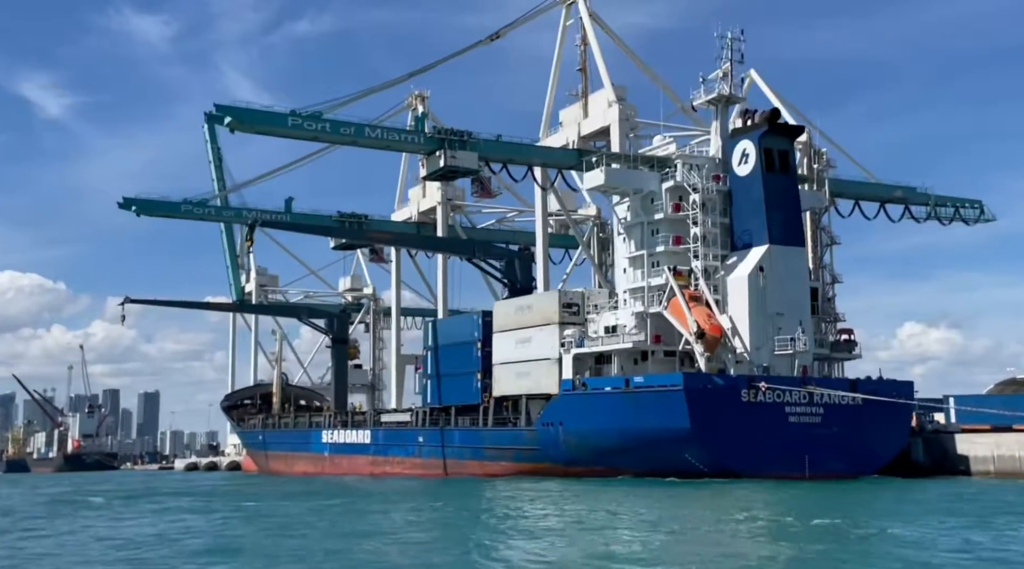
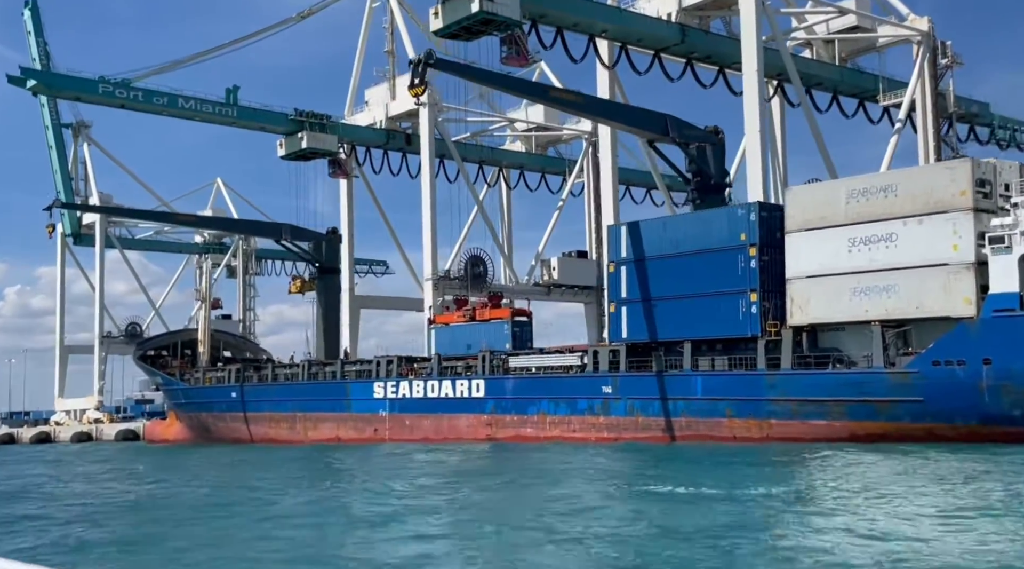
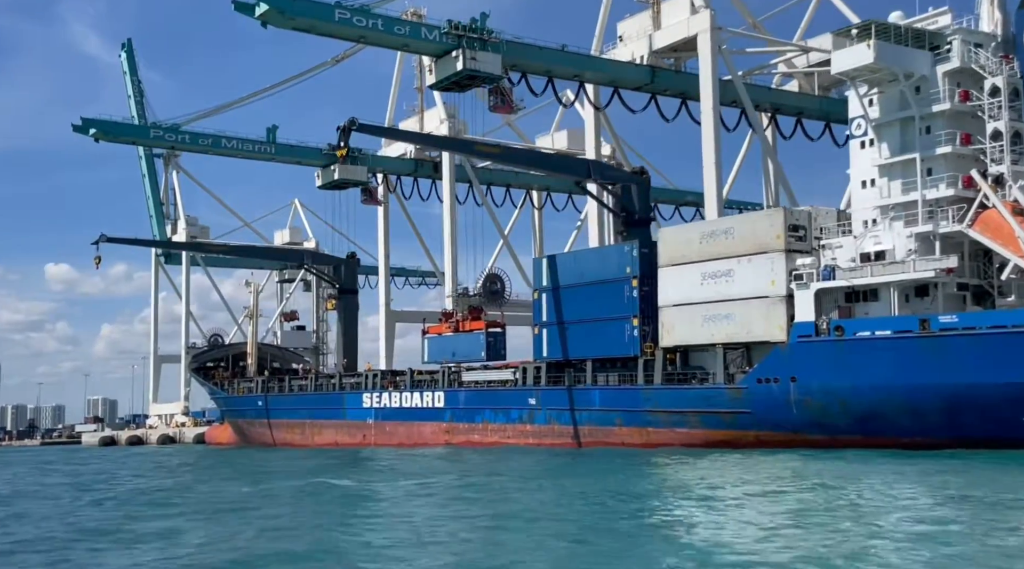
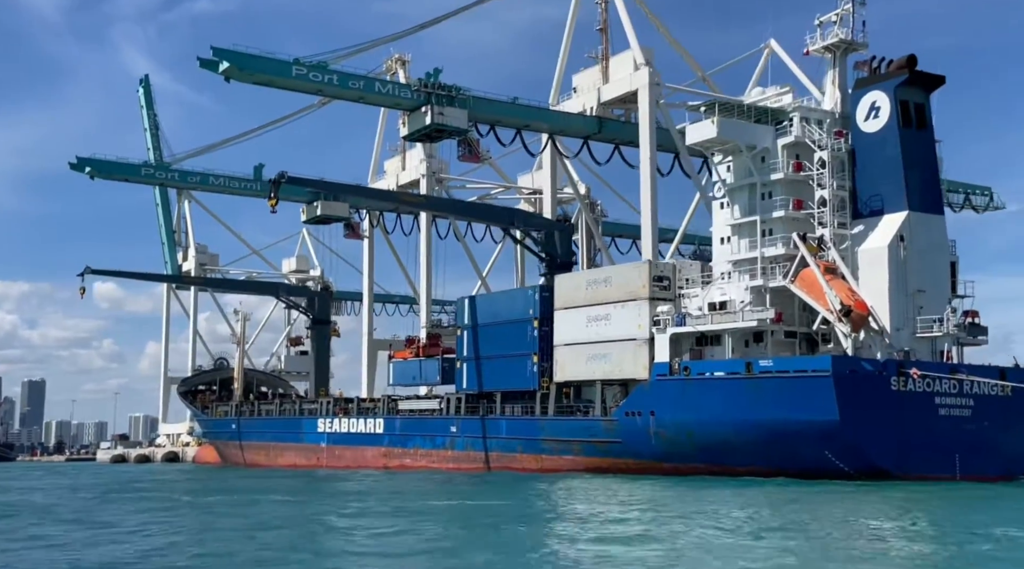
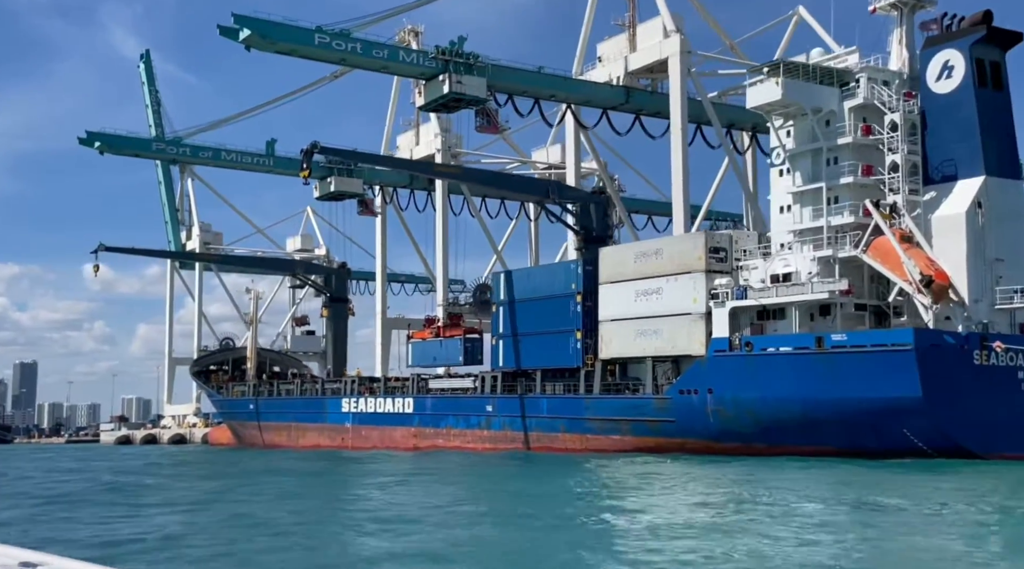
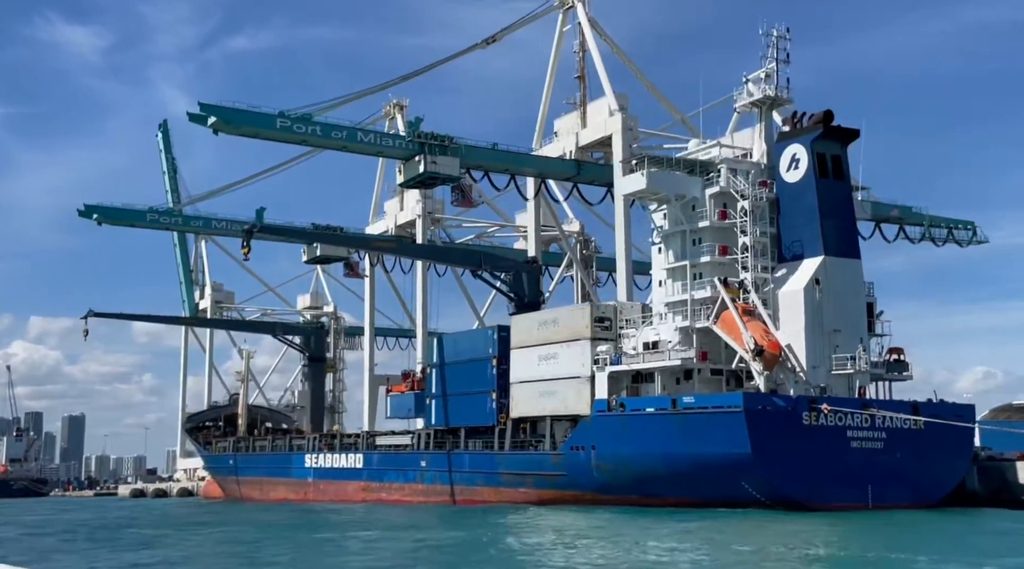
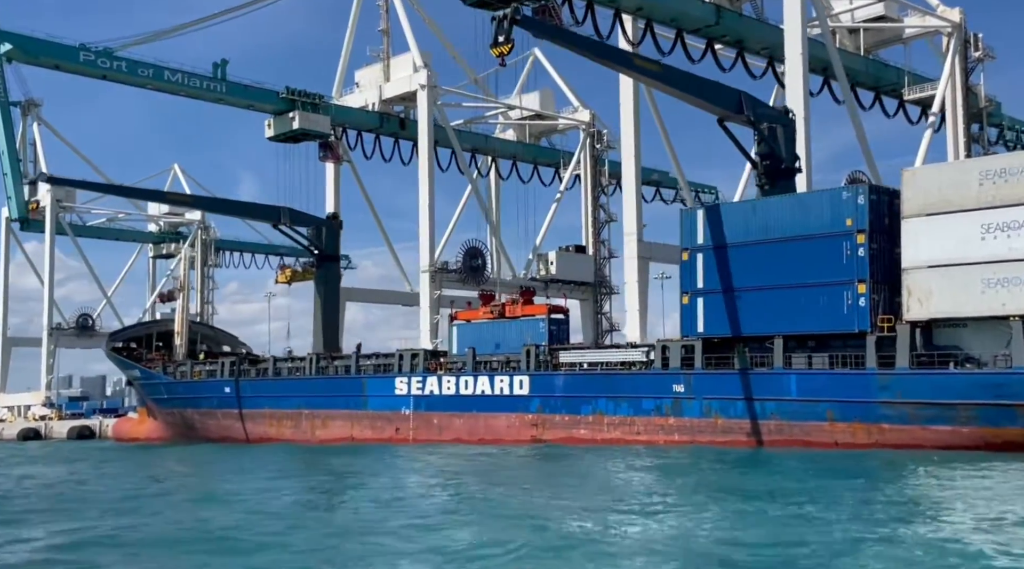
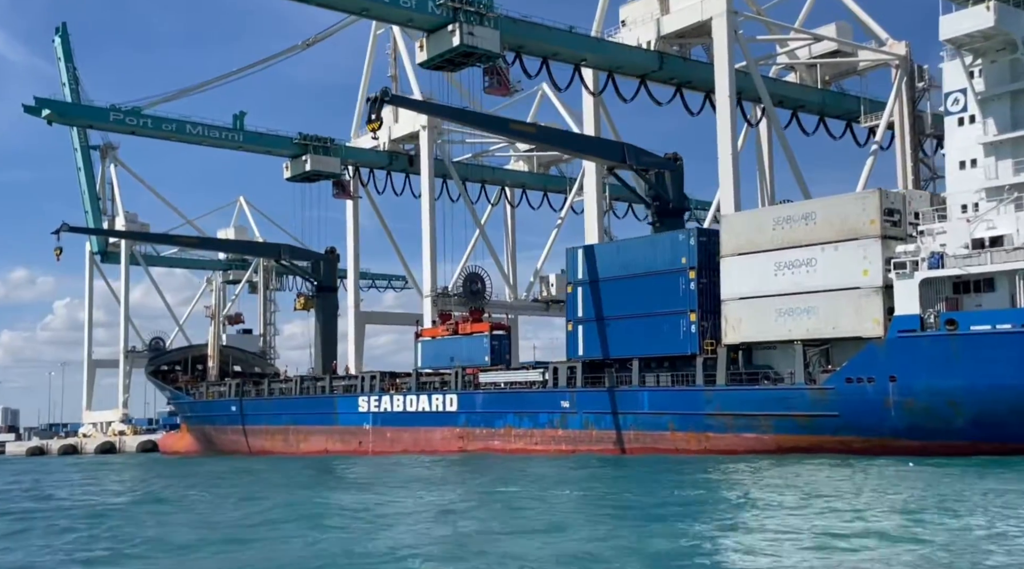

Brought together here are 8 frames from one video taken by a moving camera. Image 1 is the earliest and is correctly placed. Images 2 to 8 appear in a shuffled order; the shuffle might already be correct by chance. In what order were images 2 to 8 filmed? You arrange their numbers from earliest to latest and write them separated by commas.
6, 4, 5, 3, 8, 2, 7
